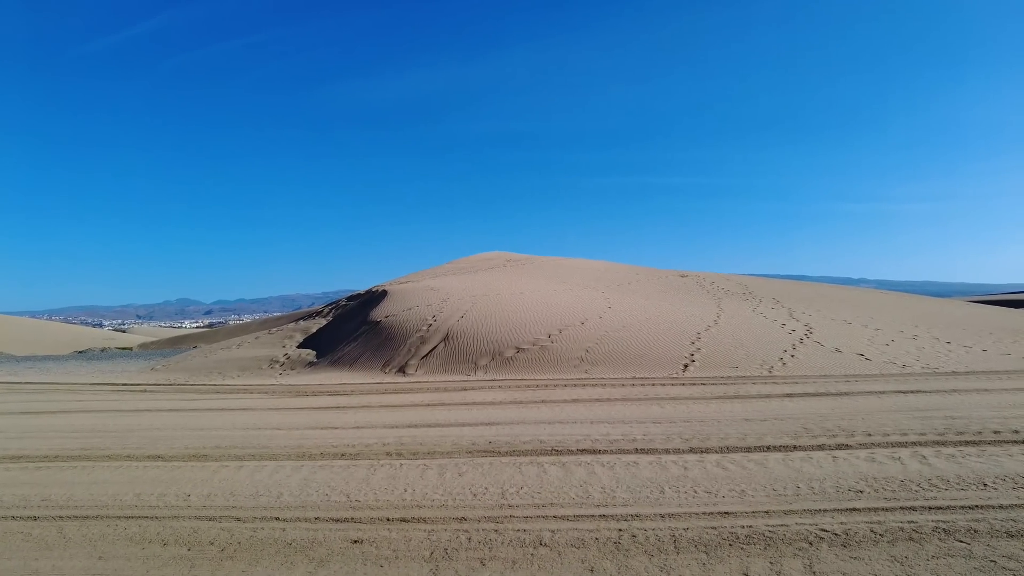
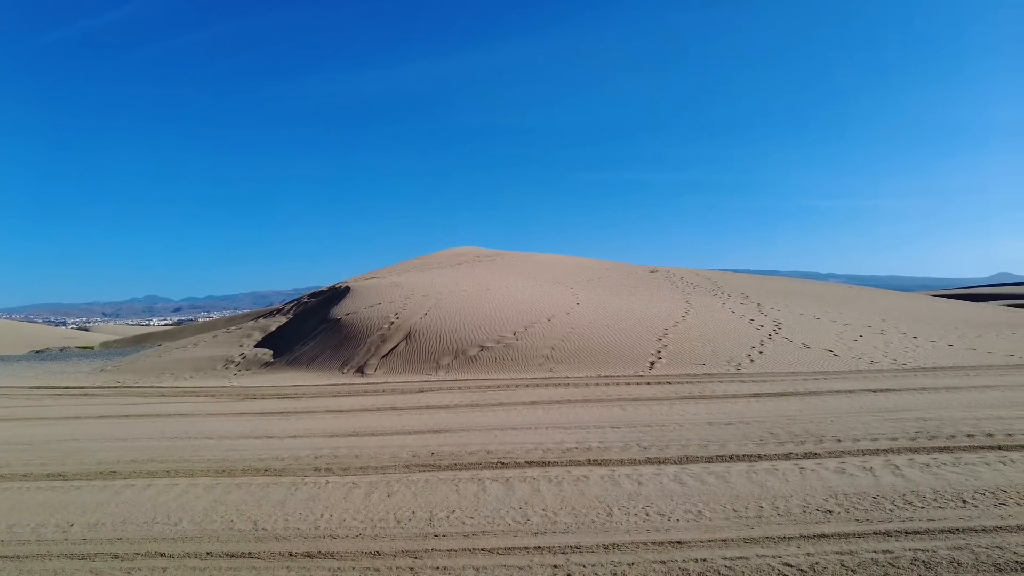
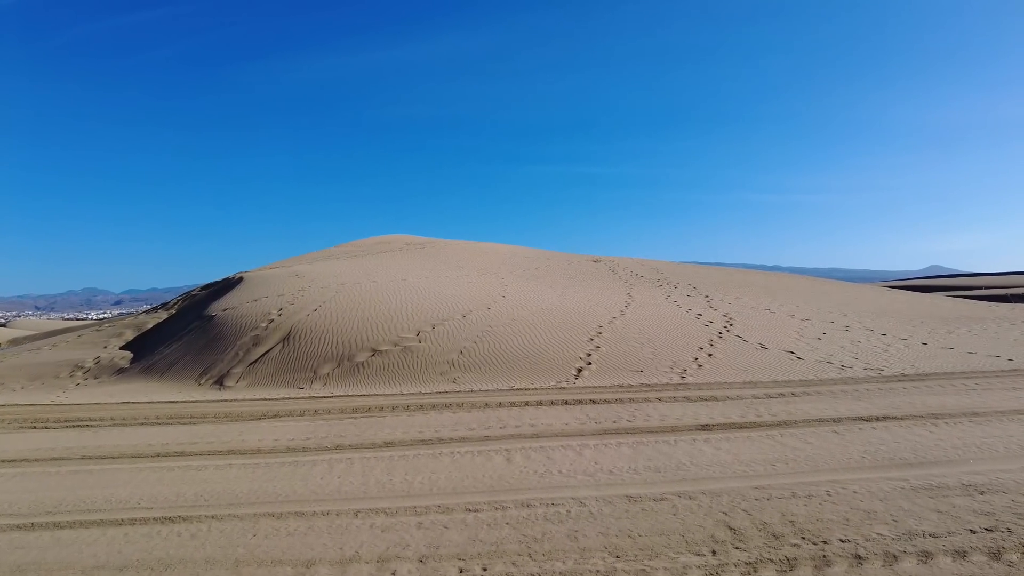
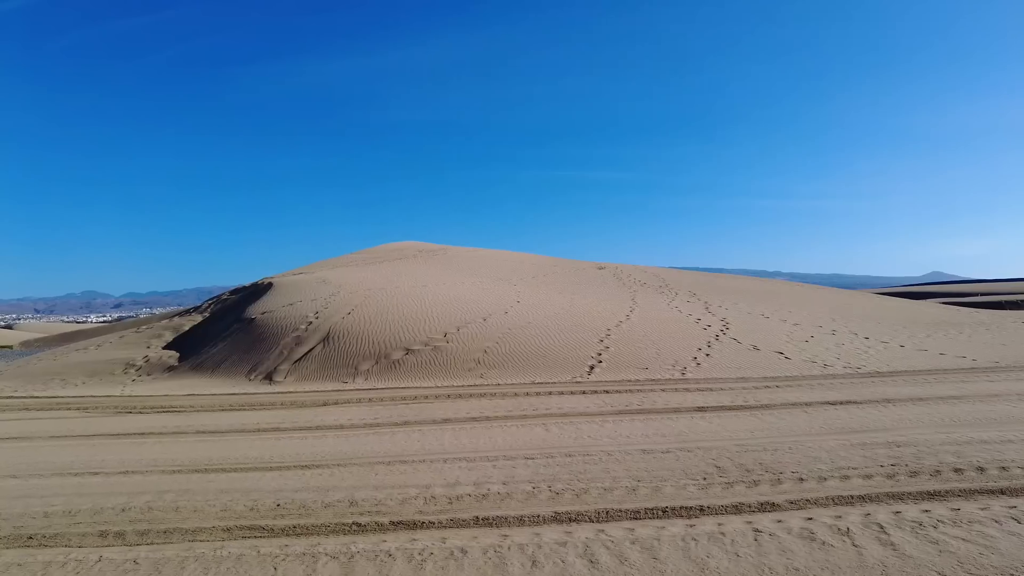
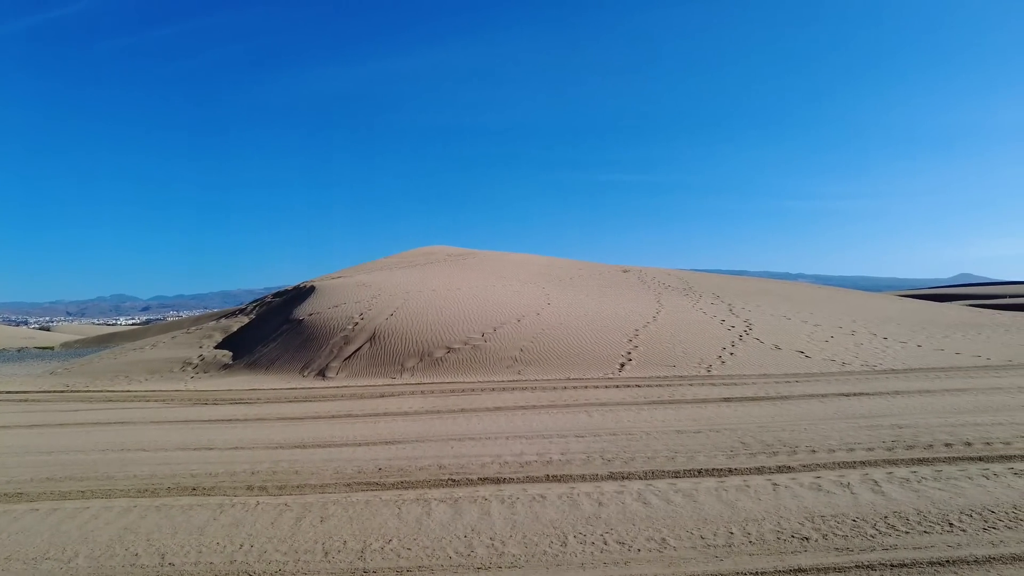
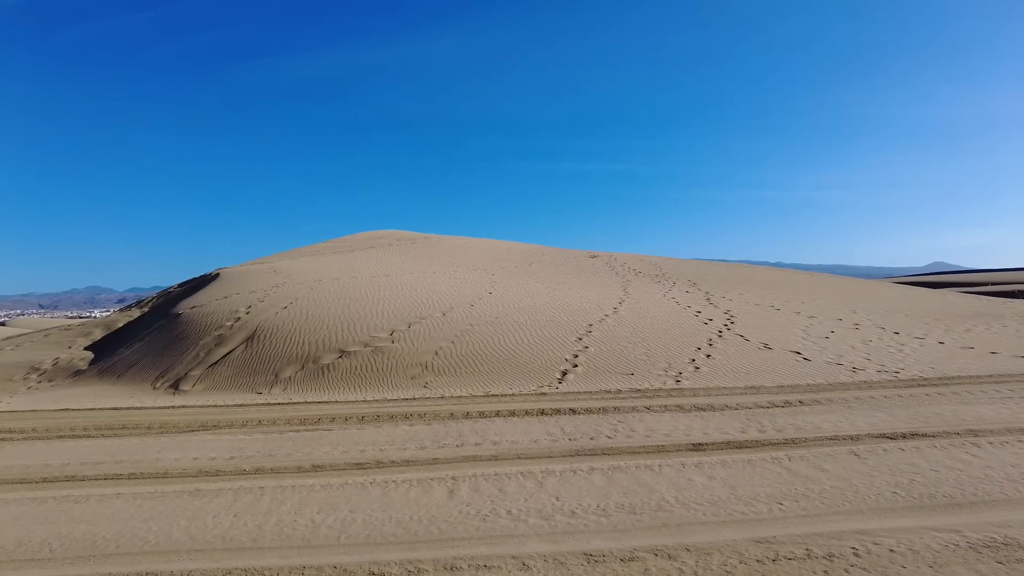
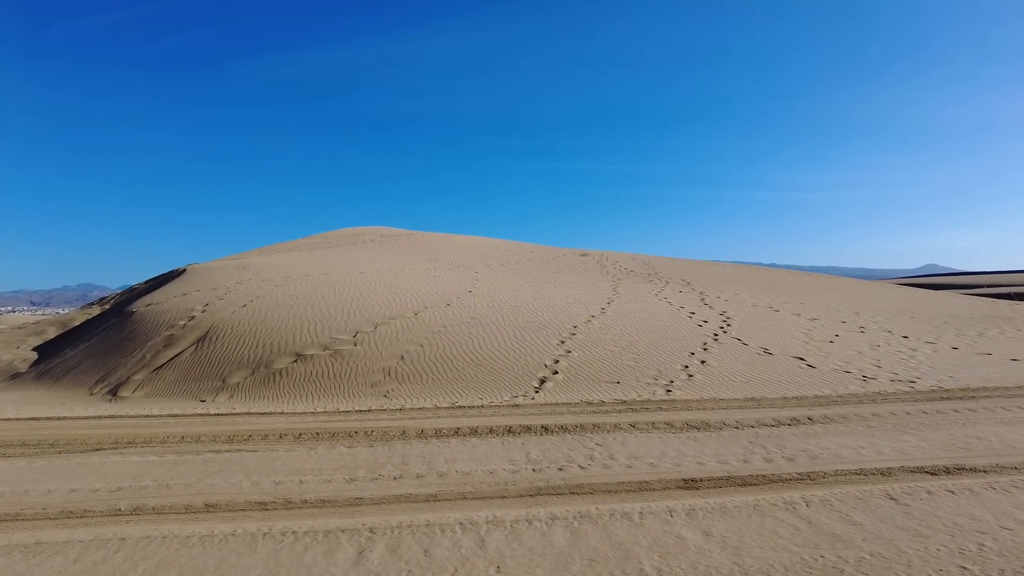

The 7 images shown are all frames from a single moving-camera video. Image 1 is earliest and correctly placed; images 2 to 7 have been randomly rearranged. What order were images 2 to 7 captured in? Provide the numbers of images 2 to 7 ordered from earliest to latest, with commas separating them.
2, 5, 4, 3, 6, 7
